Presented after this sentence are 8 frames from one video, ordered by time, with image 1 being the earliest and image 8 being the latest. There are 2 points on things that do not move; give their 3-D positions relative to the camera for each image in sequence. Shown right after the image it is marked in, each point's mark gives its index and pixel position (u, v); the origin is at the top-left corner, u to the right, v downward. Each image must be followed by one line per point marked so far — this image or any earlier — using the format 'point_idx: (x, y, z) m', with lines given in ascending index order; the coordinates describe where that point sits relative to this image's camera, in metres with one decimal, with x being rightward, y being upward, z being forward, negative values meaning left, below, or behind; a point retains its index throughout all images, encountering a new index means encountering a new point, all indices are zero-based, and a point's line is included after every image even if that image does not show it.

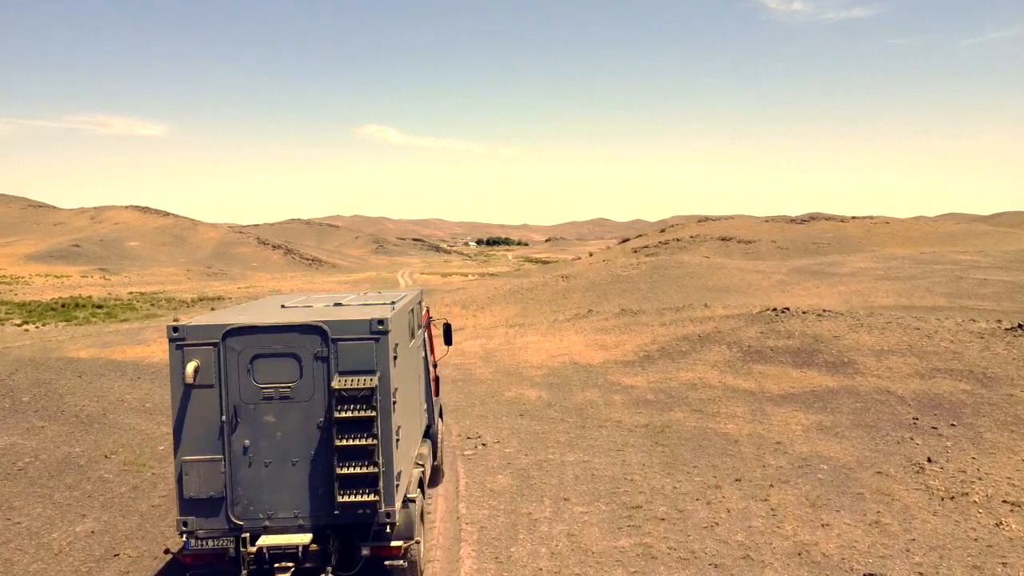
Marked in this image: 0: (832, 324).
0: (+5.4, -0.6, +13.4) m
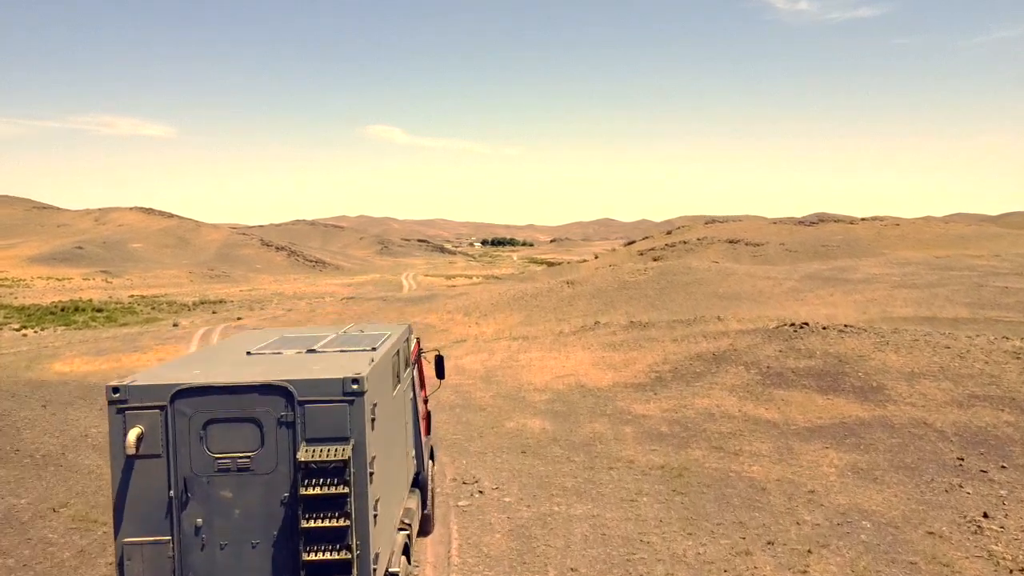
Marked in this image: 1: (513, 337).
0: (+5.4, -0.9, +12.6) m
1: (+0.1, -1.2, +19.4) m
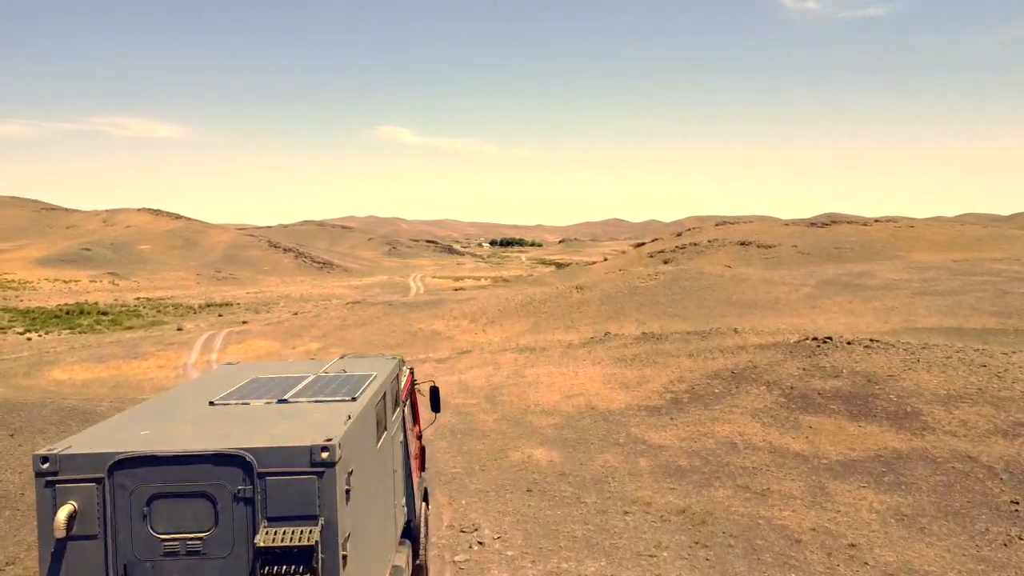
0: (+5.5, -1.1, +11.8) m
1: (+0.2, -1.4, +18.7) m
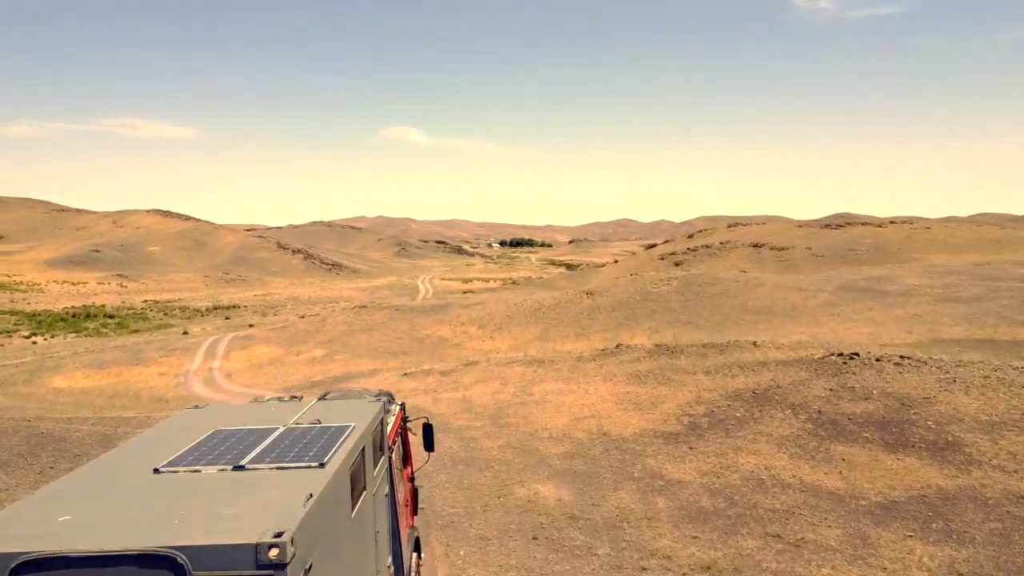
0: (+5.6, -1.3, +11.1) m
1: (+0.4, -1.6, +18.0) m
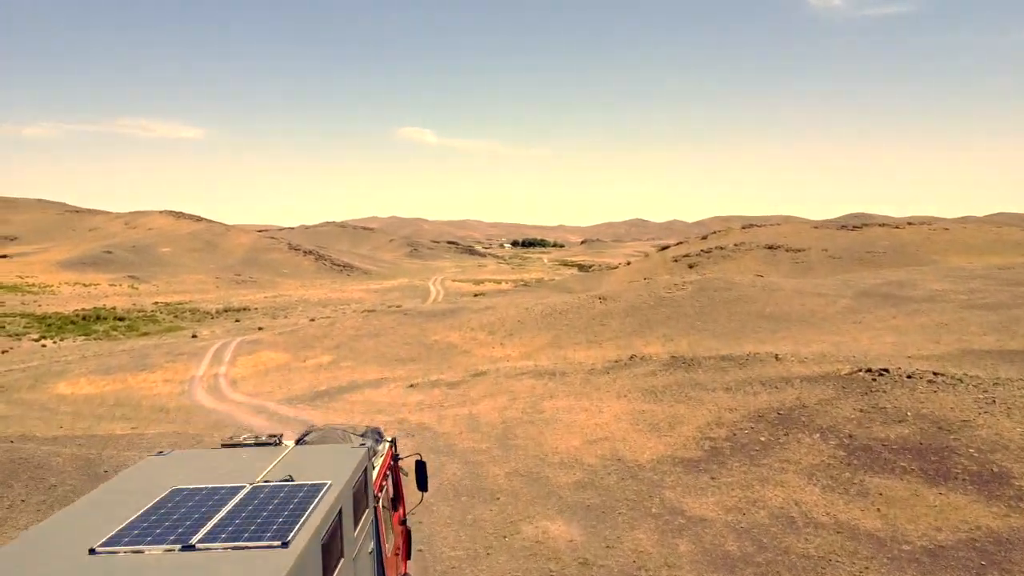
0: (+5.7, -1.4, +10.4) m
1: (+0.6, -1.8, +17.4) m
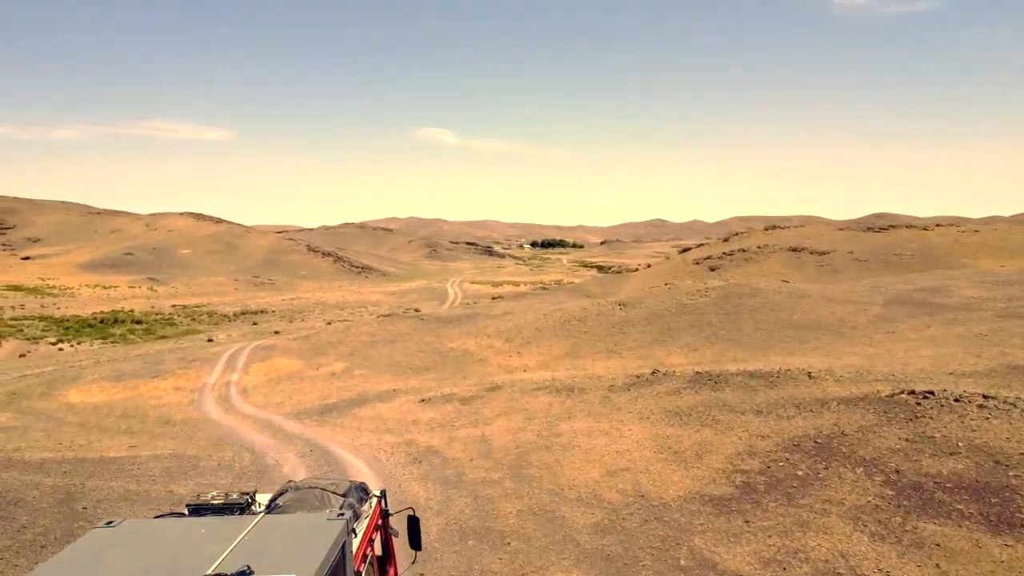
0: (+5.9, -1.6, +9.5) m
1: (+1.0, -2.0, +16.6) m
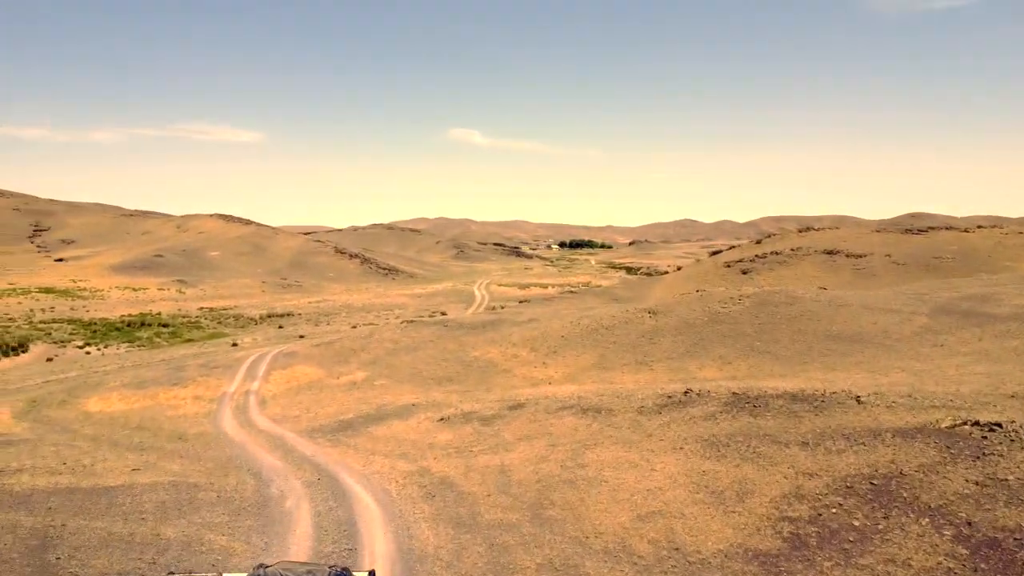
0: (+6.1, -1.9, +8.4) m
1: (+1.4, -2.2, +15.7) m
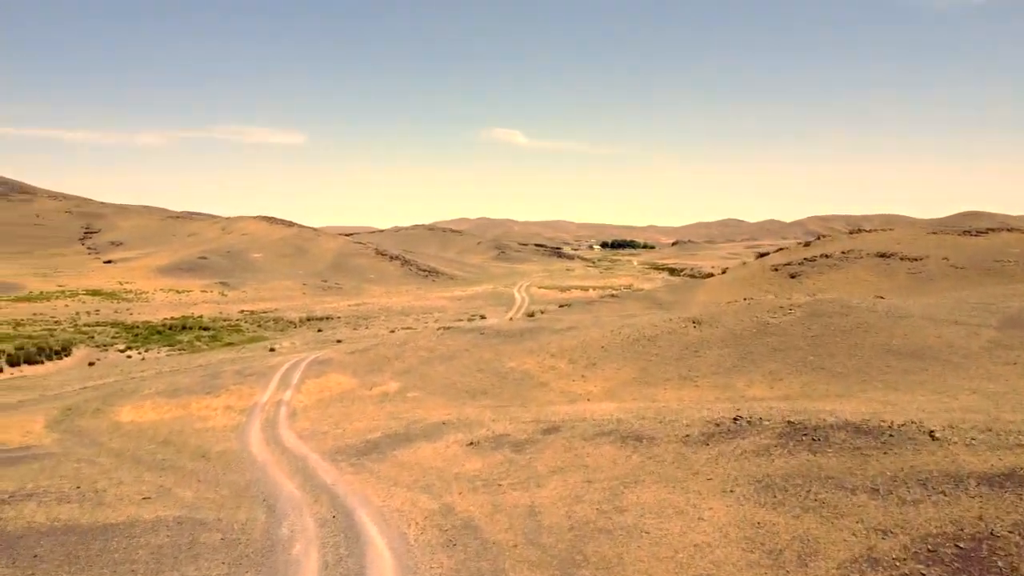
0: (+6.3, -2.2, +7.1) m
1: (+2.1, -2.5, +14.6) m
